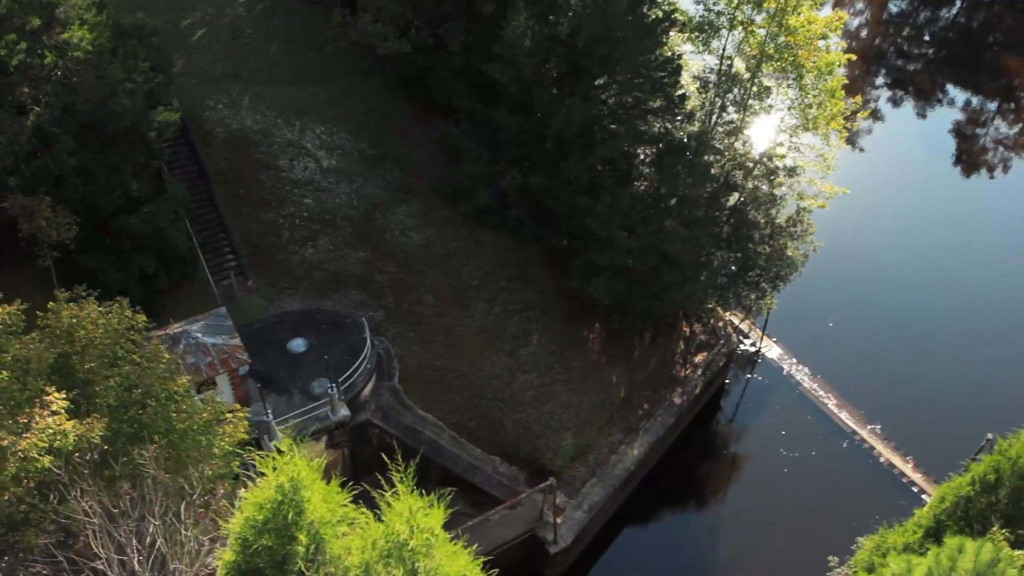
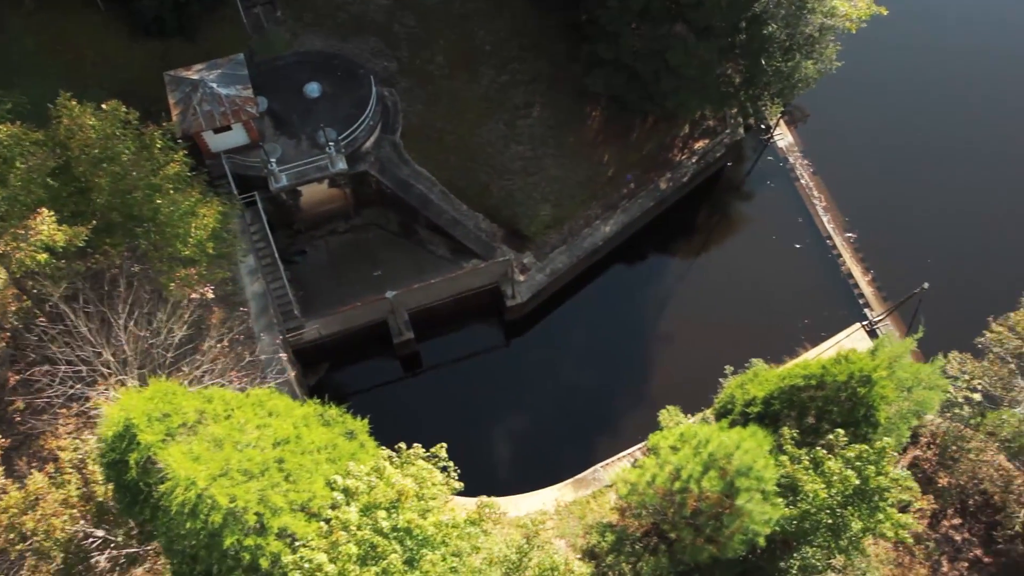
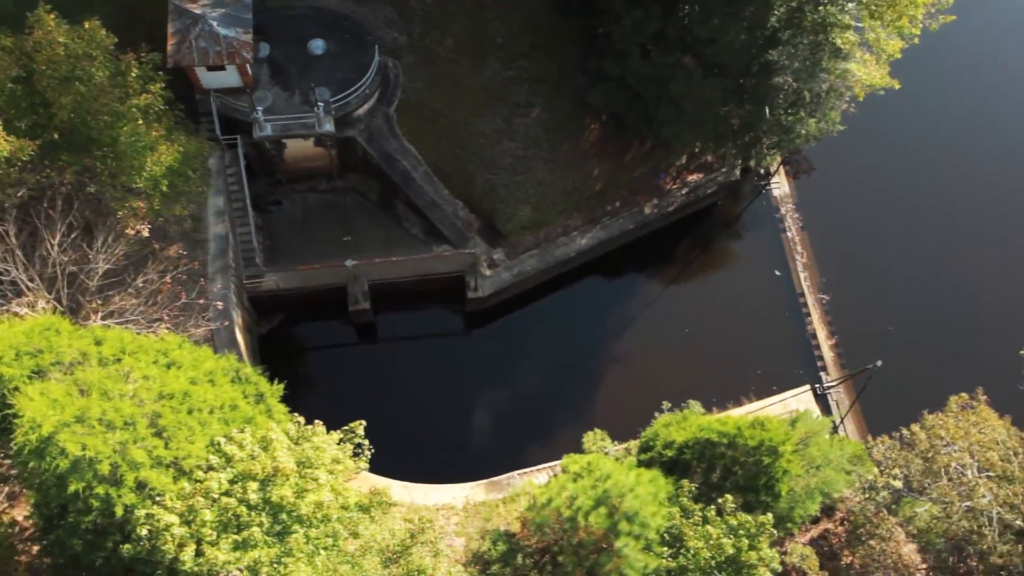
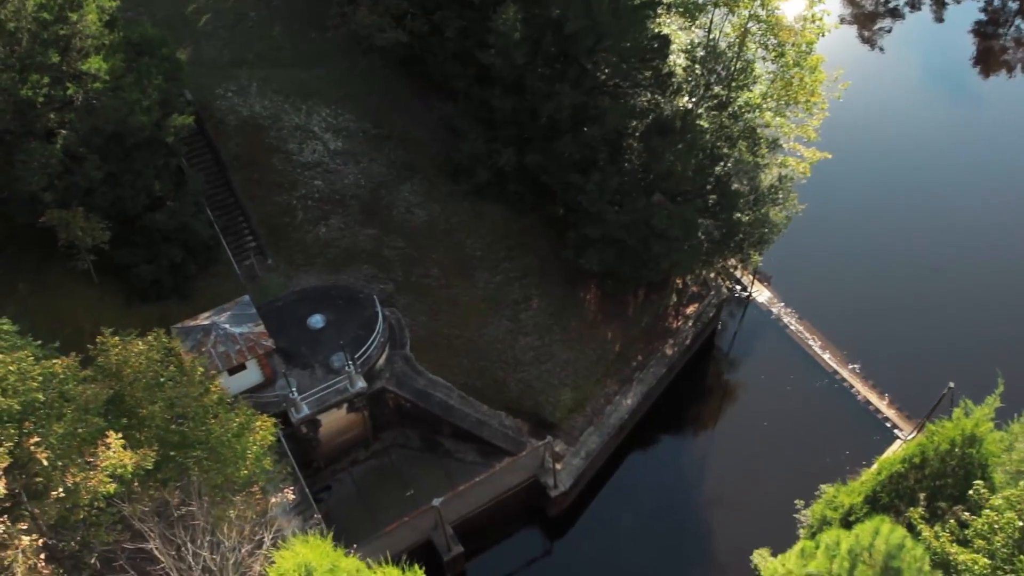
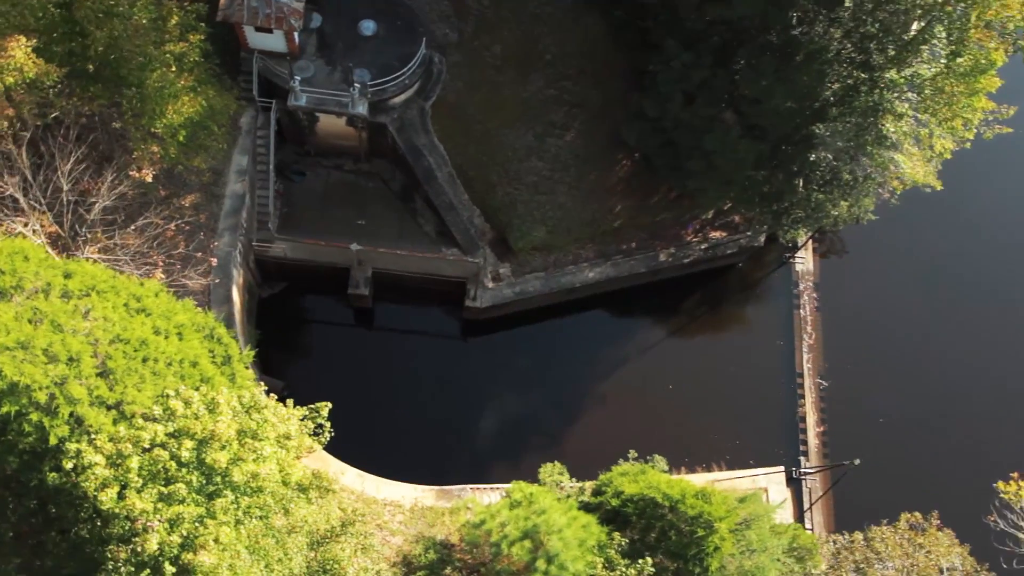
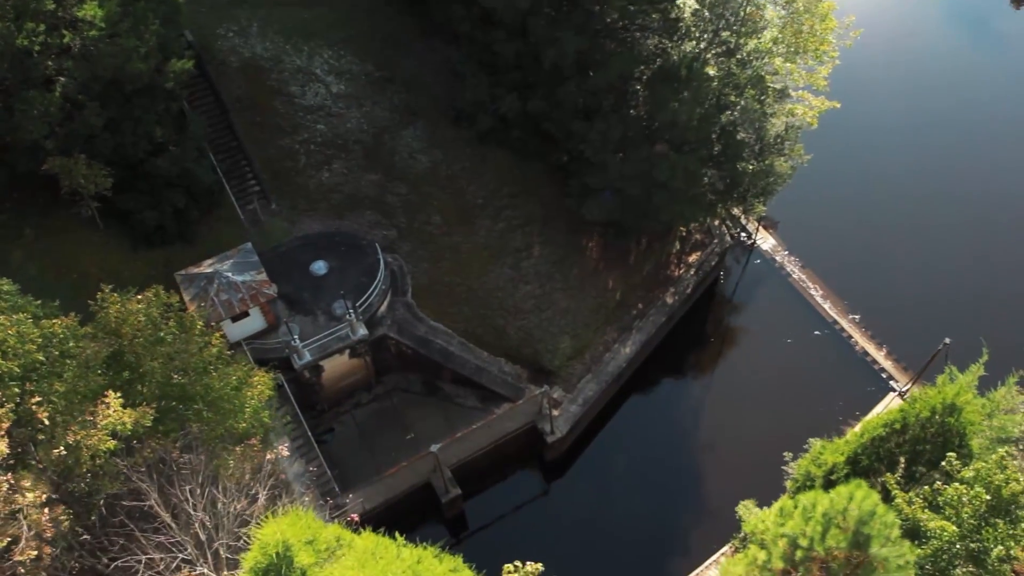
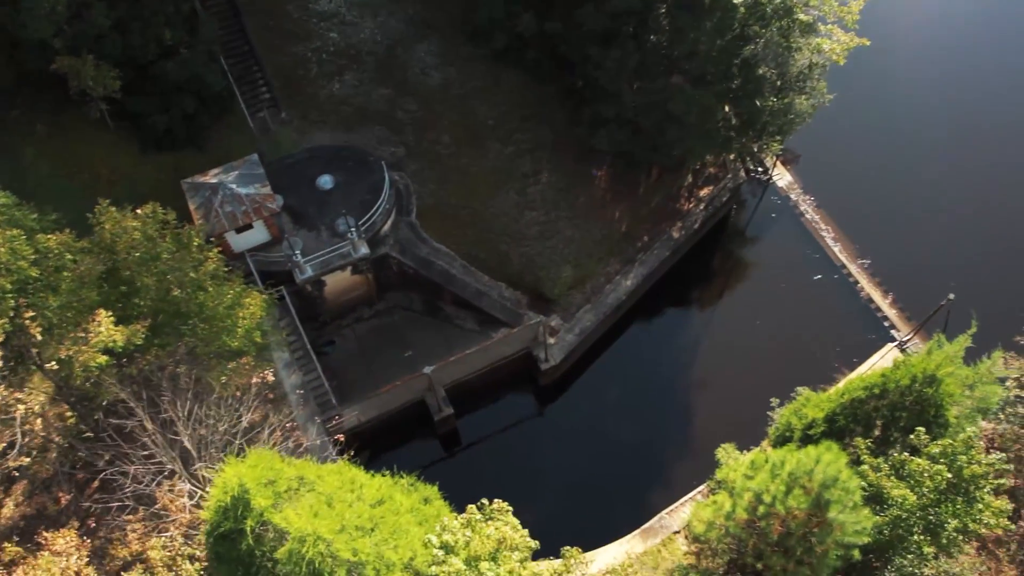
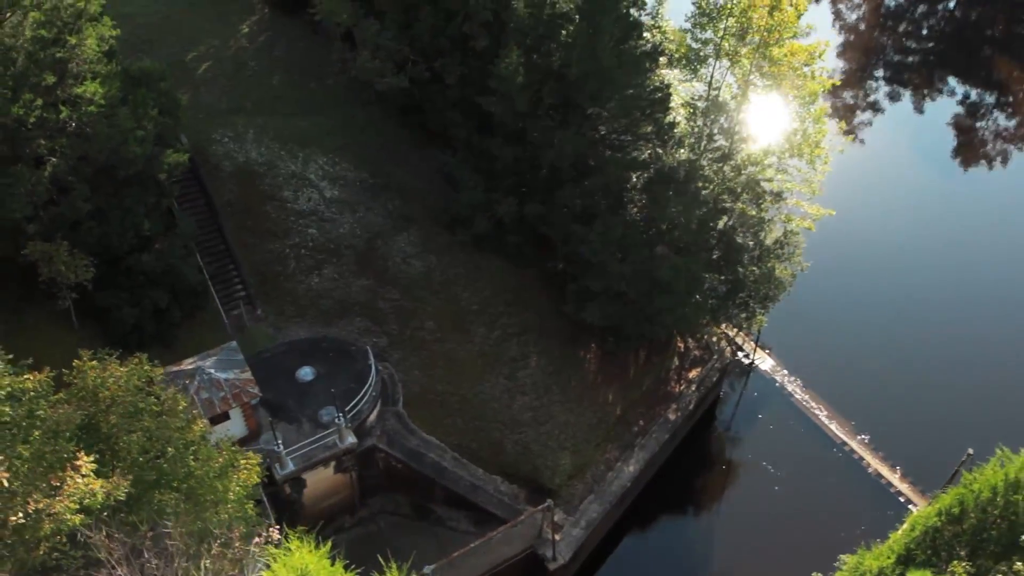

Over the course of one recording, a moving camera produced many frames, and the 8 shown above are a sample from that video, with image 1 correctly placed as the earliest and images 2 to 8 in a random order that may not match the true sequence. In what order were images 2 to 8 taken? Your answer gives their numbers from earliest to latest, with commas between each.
8, 4, 6, 7, 2, 3, 5
